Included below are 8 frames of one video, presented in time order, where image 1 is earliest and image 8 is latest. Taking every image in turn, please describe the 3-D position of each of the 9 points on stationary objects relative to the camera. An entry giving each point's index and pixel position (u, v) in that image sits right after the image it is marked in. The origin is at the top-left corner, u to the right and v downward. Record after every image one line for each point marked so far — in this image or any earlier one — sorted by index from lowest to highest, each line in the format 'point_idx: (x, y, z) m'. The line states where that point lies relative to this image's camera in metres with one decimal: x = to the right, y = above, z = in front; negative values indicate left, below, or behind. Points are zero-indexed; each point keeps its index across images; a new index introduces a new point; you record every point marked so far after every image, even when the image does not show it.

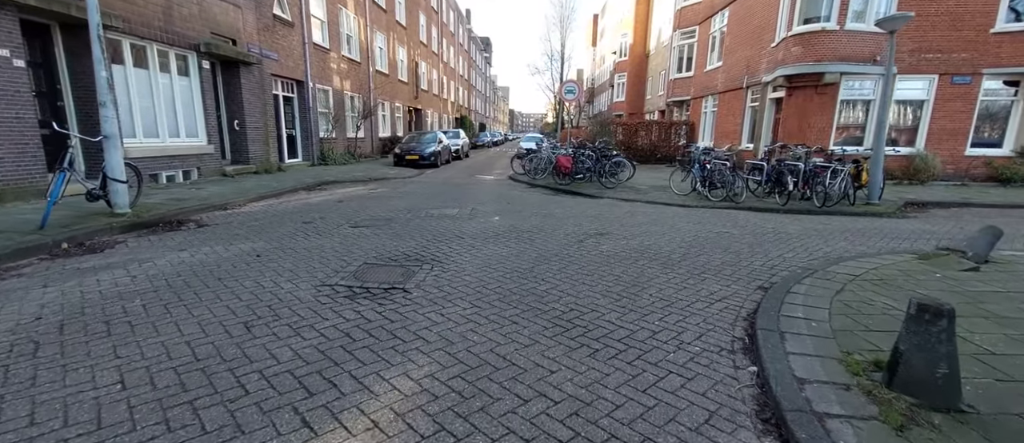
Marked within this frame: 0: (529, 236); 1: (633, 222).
0: (+0.2, -0.2, +6.5) m
1: (+1.9, 0.0, +7.7) m
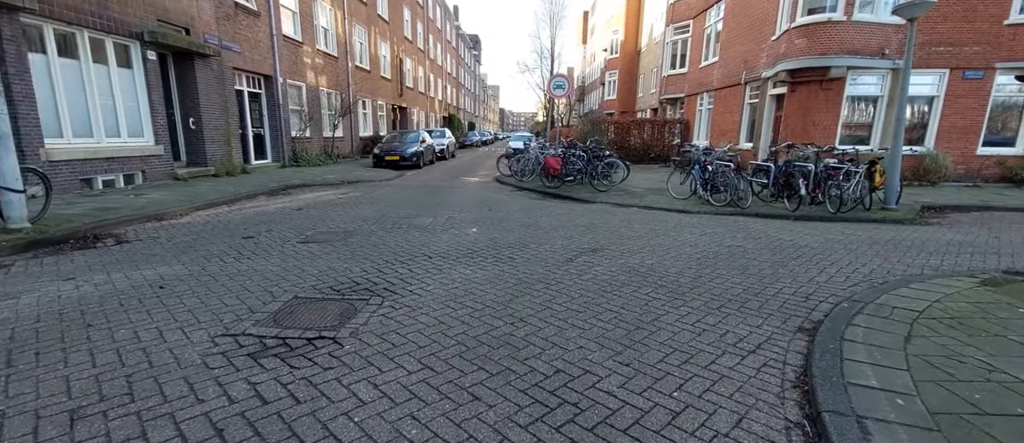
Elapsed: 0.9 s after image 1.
0: (0.0, -0.3, +5.5) m
1: (+1.6, -0.2, +6.7) m
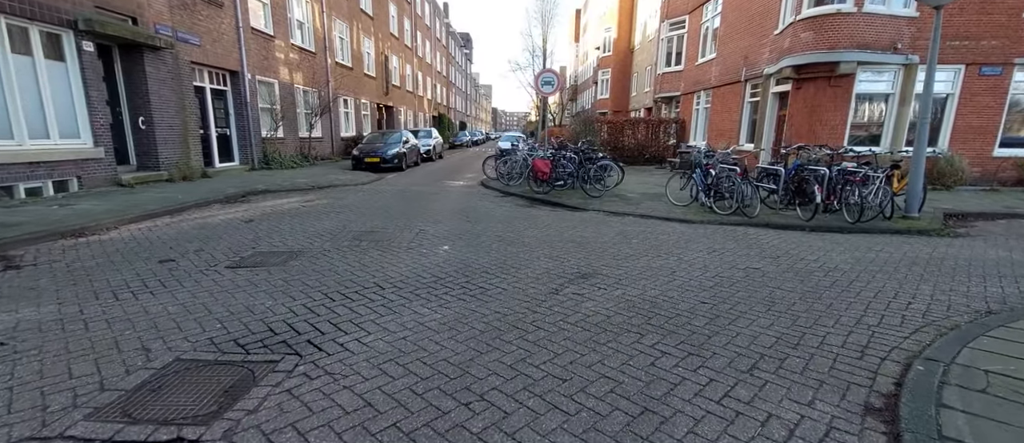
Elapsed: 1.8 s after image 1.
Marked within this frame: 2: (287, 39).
0: (-0.3, -0.5, +4.6) m
1: (+1.3, -0.4, +5.7) m
2: (-7.5, +6.0, +16.4) m
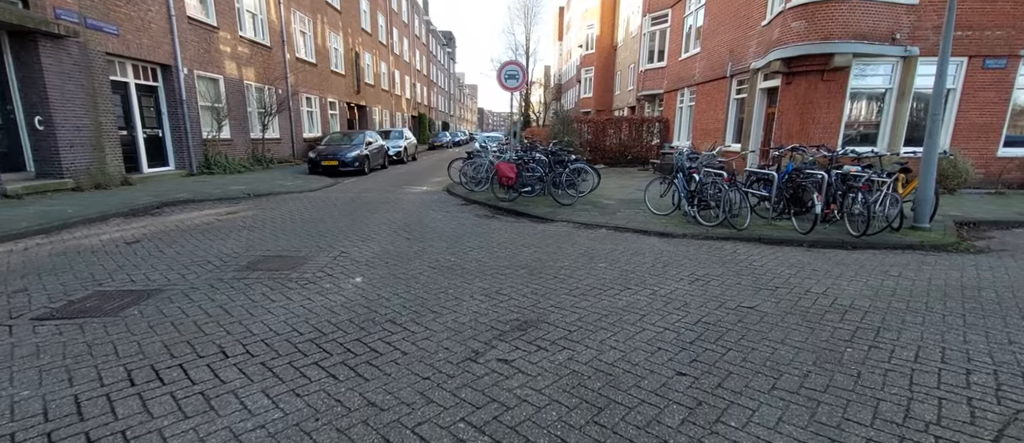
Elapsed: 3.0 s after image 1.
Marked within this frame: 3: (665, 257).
0: (-0.9, -0.7, +3.3) m
1: (+0.7, -0.6, +4.5) m
2: (-8.4, +5.8, +15.0) m
3: (+1.8, -0.4, +5.8) m
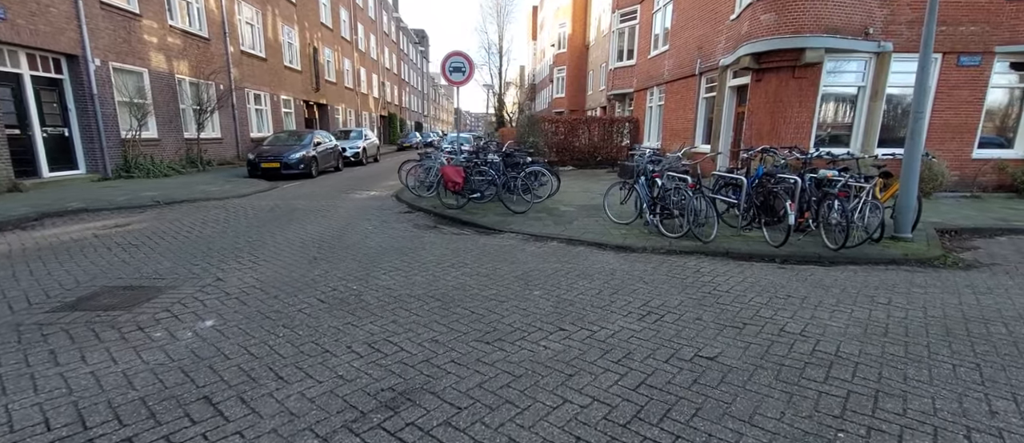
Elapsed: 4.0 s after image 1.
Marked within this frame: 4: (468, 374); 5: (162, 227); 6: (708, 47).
0: (-1.5, -0.9, +2.3) m
1: (0.0, -0.7, +3.6) m
2: (-9.6, +5.5, +13.6) m
3: (+1.0, -0.6, +4.9) m
4: (-0.2, -0.8, +2.7) m
5: (-4.9, -0.1, +7.0) m
6: (+5.5, +4.9, +13.9) m
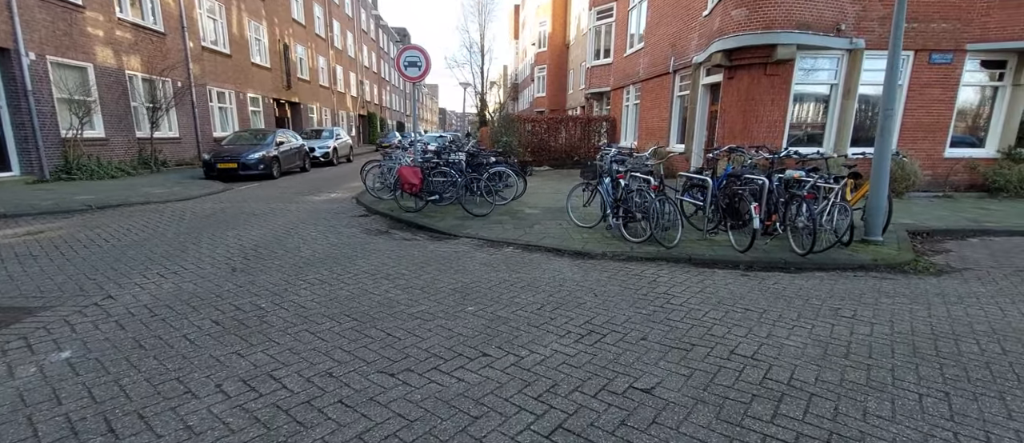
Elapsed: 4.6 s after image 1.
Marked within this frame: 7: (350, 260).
0: (-2.0, -1.0, +1.8) m
1: (-0.5, -0.8, +3.1) m
2: (-10.5, +5.4, +12.8) m
3: (+0.5, -0.6, +4.5) m
4: (-0.7, -0.9, +2.3) m
5: (-5.6, -0.2, +6.4) m
6: (+4.6, +4.9, +13.6) m
7: (-1.8, -0.4, +5.4) m
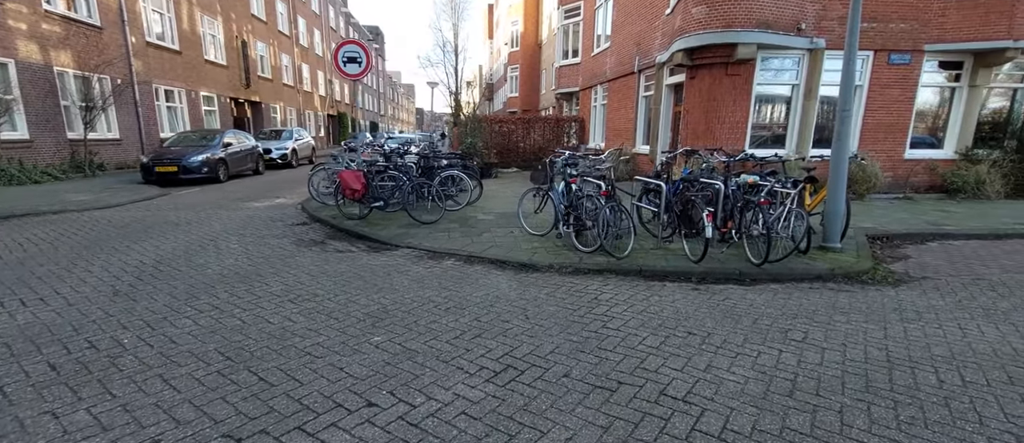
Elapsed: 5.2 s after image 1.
0: (-2.5, -1.1, +1.2) m
1: (-1.1, -0.9, +2.6) m
2: (-11.5, +5.2, +11.9) m
3: (-0.2, -0.7, +4.0) m
4: (-1.3, -1.0, +1.8) m
5: (-6.3, -0.3, +5.6) m
6: (+3.6, +4.8, +13.3) m
7: (-2.4, -0.6, +4.8) m
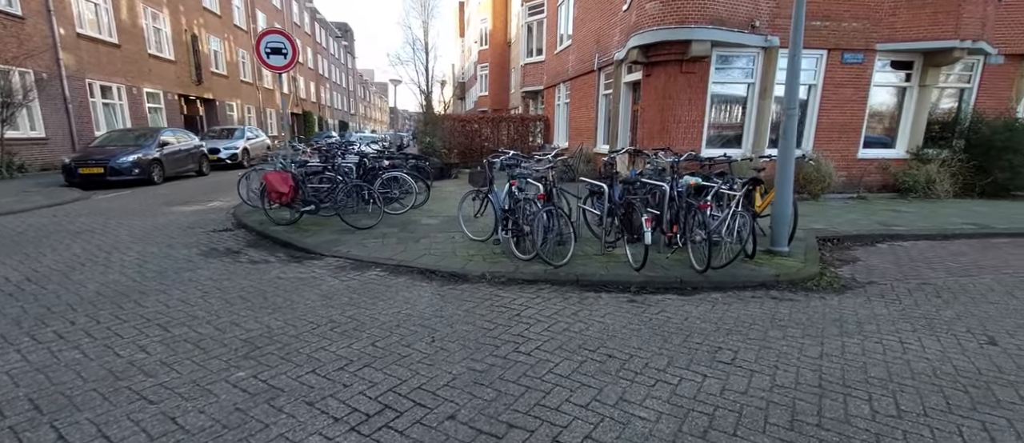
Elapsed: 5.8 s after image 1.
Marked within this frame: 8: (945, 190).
0: (-3.1, -1.2, +0.7) m
1: (-1.7, -1.0, +2.1) m
2: (-12.6, +5.1, +10.8) m
3: (-0.8, -0.8, +3.5) m
4: (-1.8, -1.1, +1.3) m
5: (-7.0, -0.5, +4.9) m
6: (+2.4, +4.8, +13.0) m
7: (-3.2, -0.7, +4.2) m
8: (+8.7, +0.6, +10.0) m
